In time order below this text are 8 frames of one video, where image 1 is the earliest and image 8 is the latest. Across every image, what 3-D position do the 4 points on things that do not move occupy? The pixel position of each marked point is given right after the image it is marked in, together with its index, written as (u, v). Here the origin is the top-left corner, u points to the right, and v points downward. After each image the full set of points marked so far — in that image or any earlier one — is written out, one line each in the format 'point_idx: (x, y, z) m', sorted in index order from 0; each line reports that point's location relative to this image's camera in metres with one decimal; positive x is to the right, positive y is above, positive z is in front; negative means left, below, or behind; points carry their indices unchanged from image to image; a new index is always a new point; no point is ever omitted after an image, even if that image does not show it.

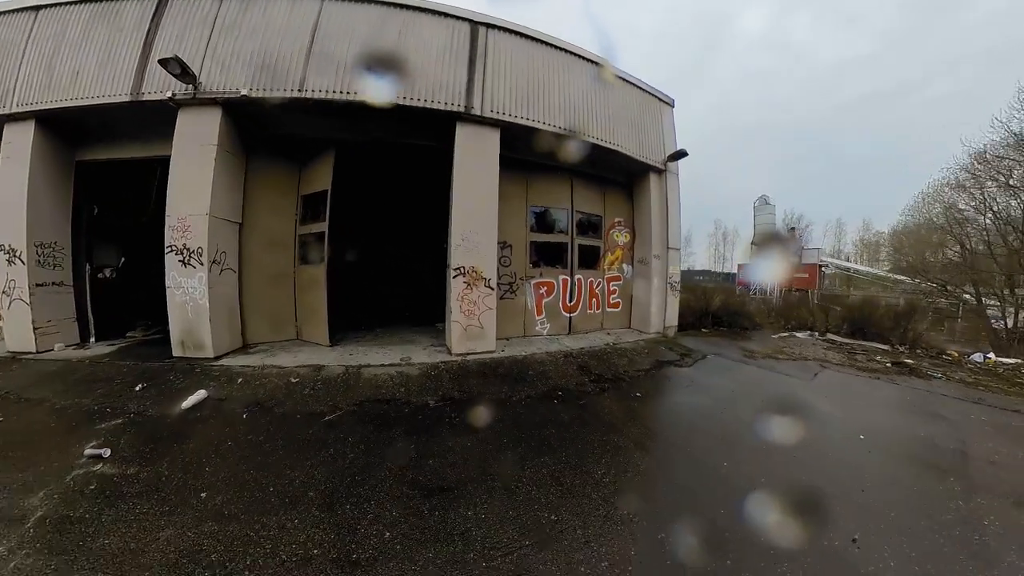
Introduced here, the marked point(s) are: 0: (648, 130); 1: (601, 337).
0: (+3.1, +3.6, +7.3) m
1: (+2.1, -1.1, +6.8) m
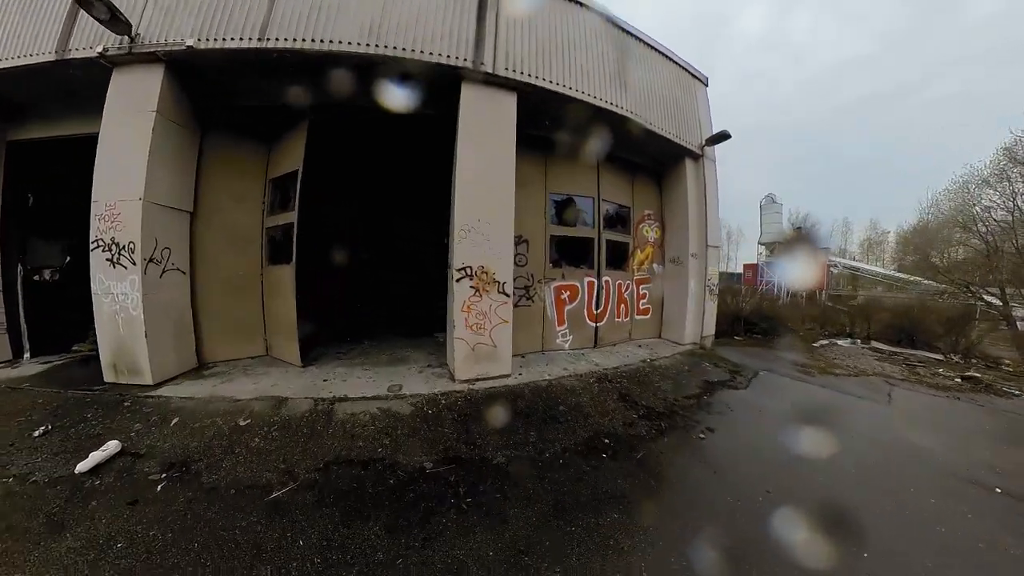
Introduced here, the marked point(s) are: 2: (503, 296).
0: (+3.3, +3.5, +6.2) m
1: (+2.3, -1.2, +5.7) m
2: (-0.1, -0.1, +3.6) m
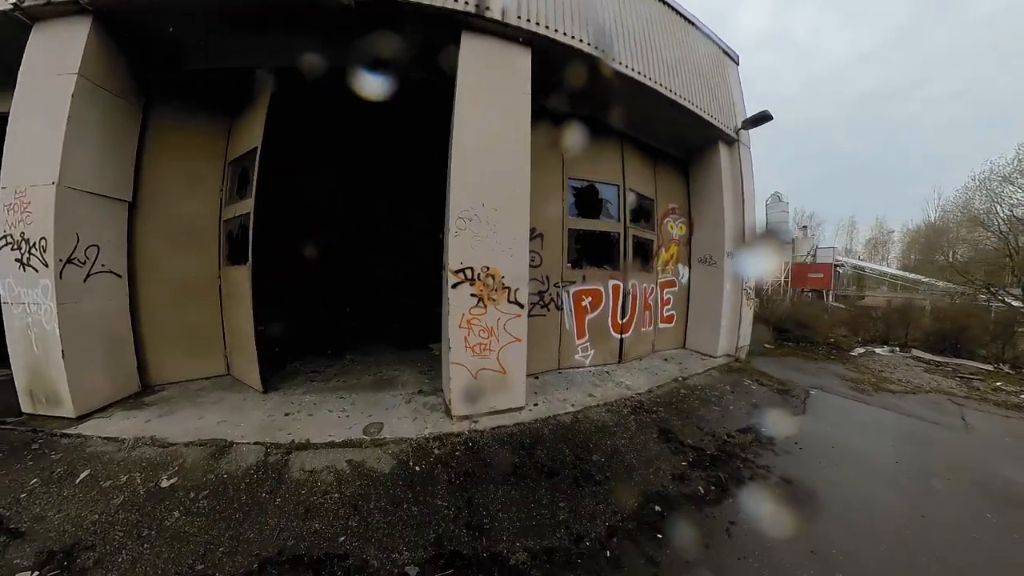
0: (+3.5, +3.4, +5.4) m
1: (+2.5, -1.3, +4.9) m
2: (+0.1, -0.2, +2.8) m
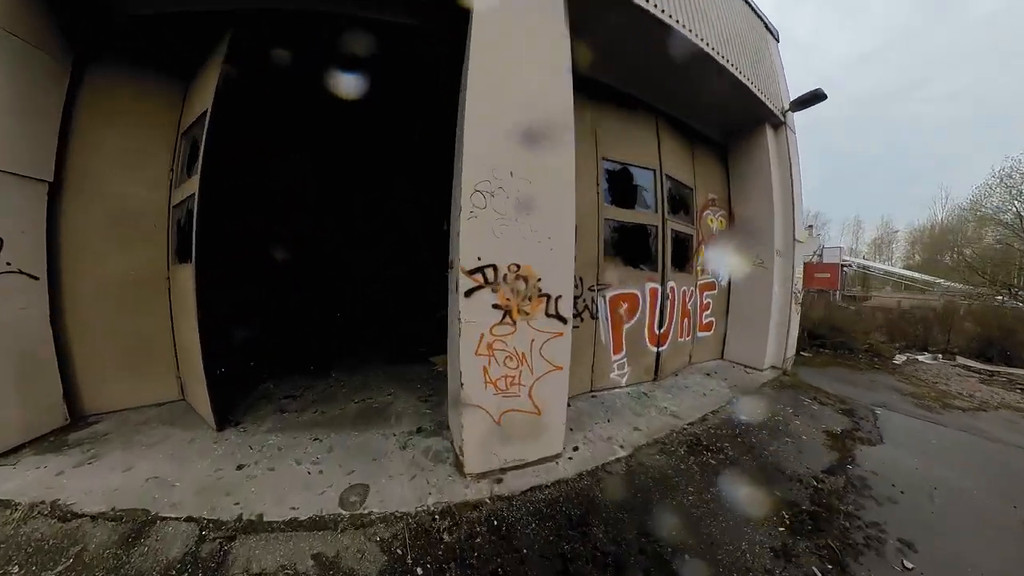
0: (+3.7, +3.4, +4.7) m
1: (+2.7, -1.3, +4.2) m
2: (+0.3, -0.3, +2.0) m
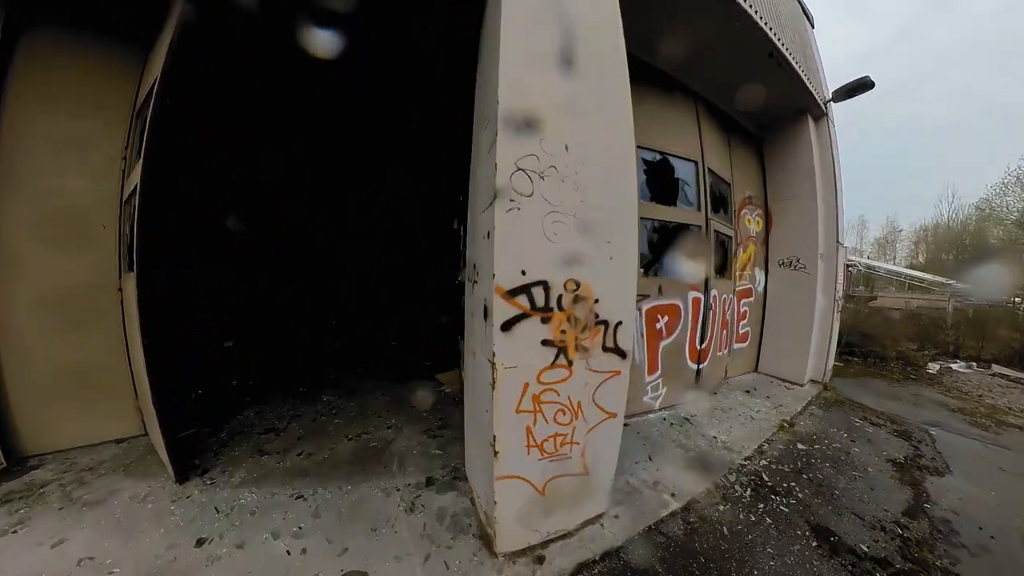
0: (+3.9, +3.3, +4.2) m
1: (+2.9, -1.4, +3.7) m
2: (+0.5, -0.4, +1.6) m
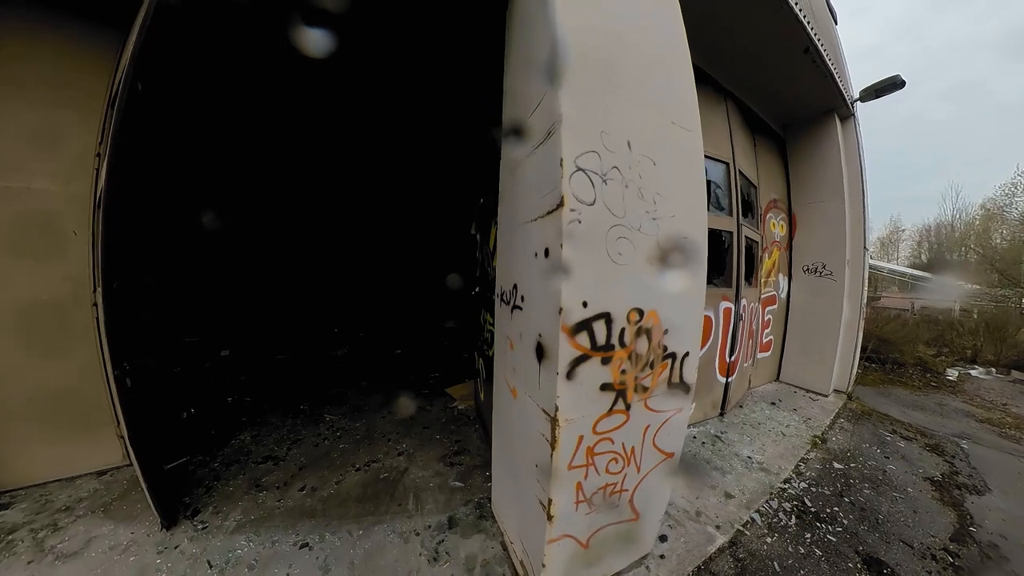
0: (+4.1, +3.2, +4.0) m
1: (+3.1, -1.5, +3.5) m
2: (+0.7, -0.5, +1.4) m
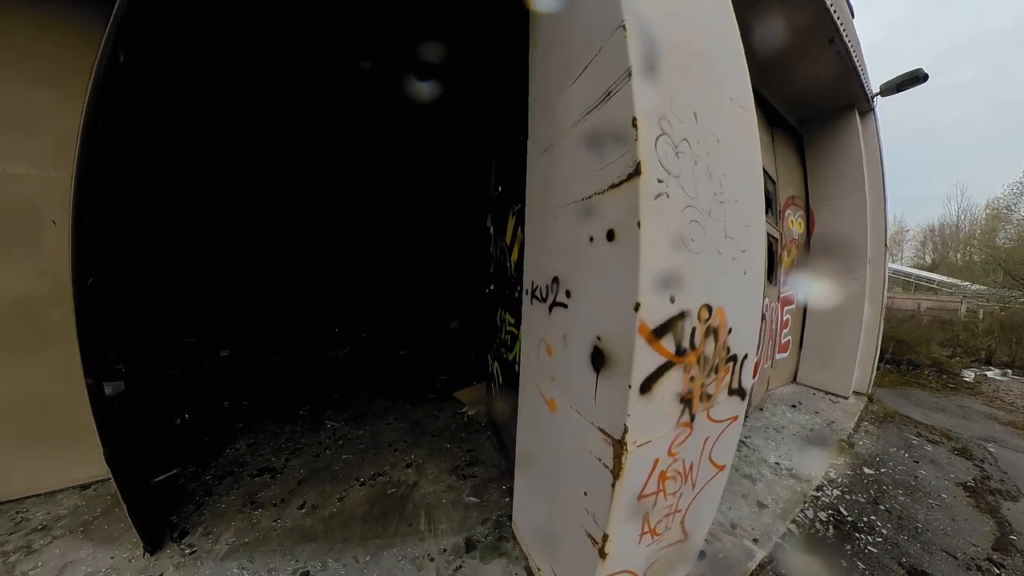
0: (+4.2, +3.2, +3.8) m
1: (+3.2, -1.5, +3.3) m
2: (+0.8, -0.4, +1.2) m
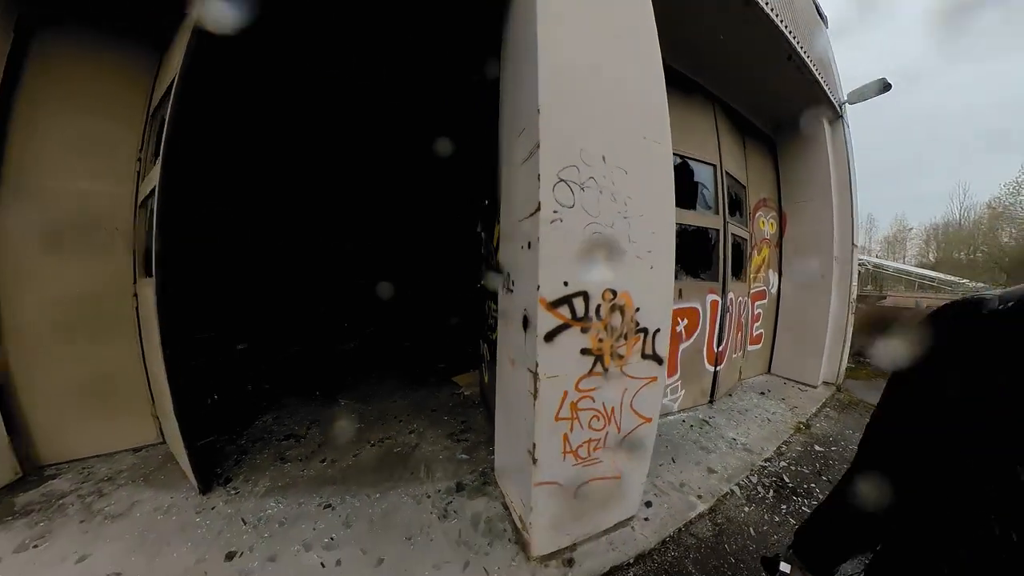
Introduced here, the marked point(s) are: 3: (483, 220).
0: (+4.1, +3.2, +4.2) m
1: (+3.1, -1.5, +3.7) m
2: (+0.7, -0.4, +1.6) m
3: (-0.2, +0.6, +2.7) m
